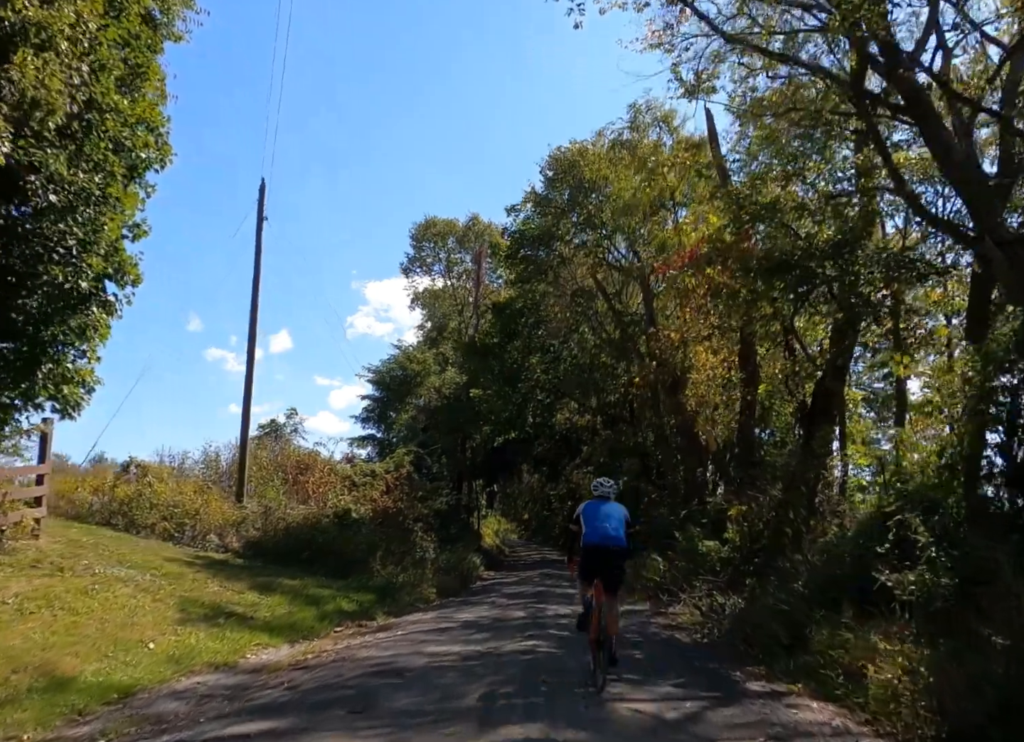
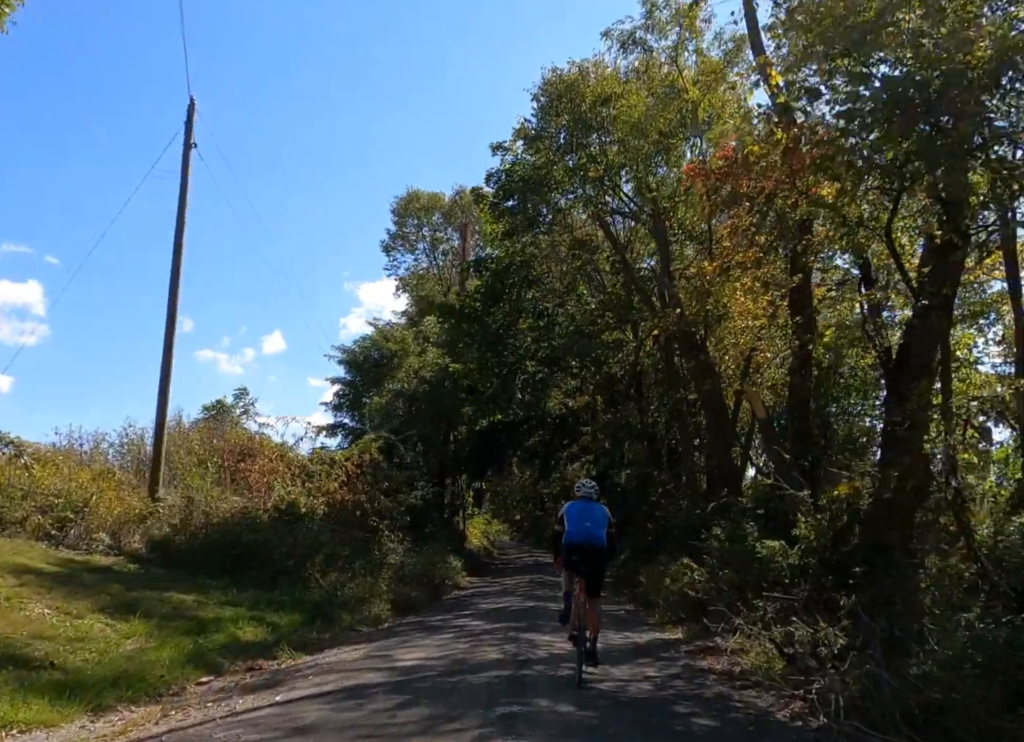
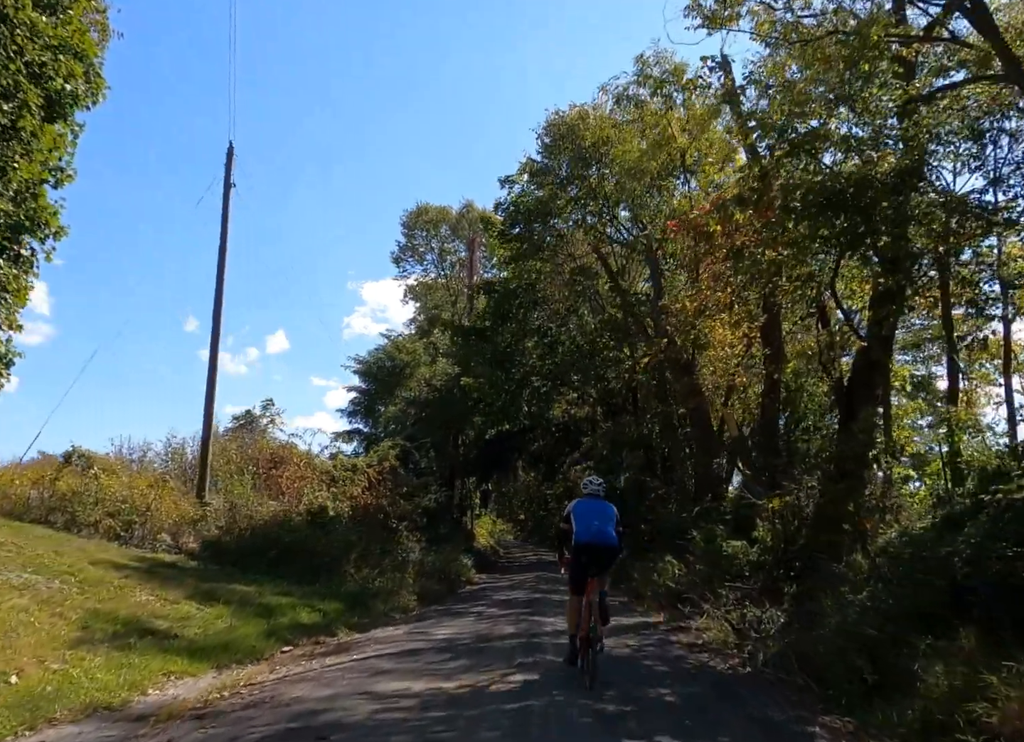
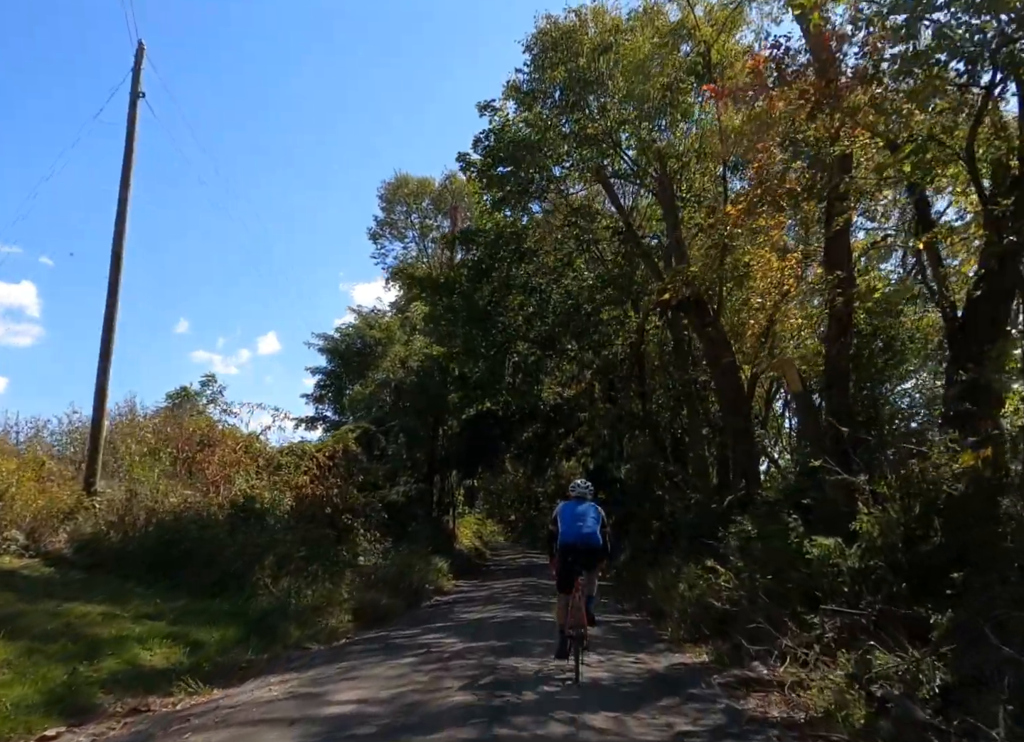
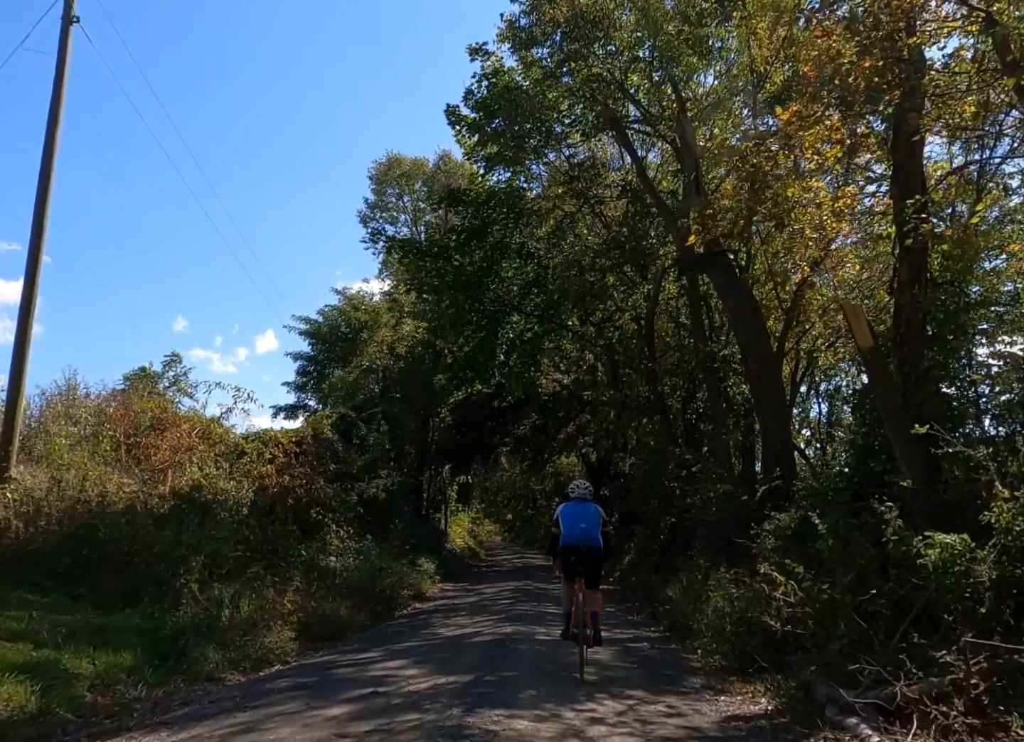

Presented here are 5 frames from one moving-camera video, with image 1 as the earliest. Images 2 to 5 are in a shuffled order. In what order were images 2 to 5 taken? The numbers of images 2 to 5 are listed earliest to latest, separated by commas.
3, 2, 4, 5
